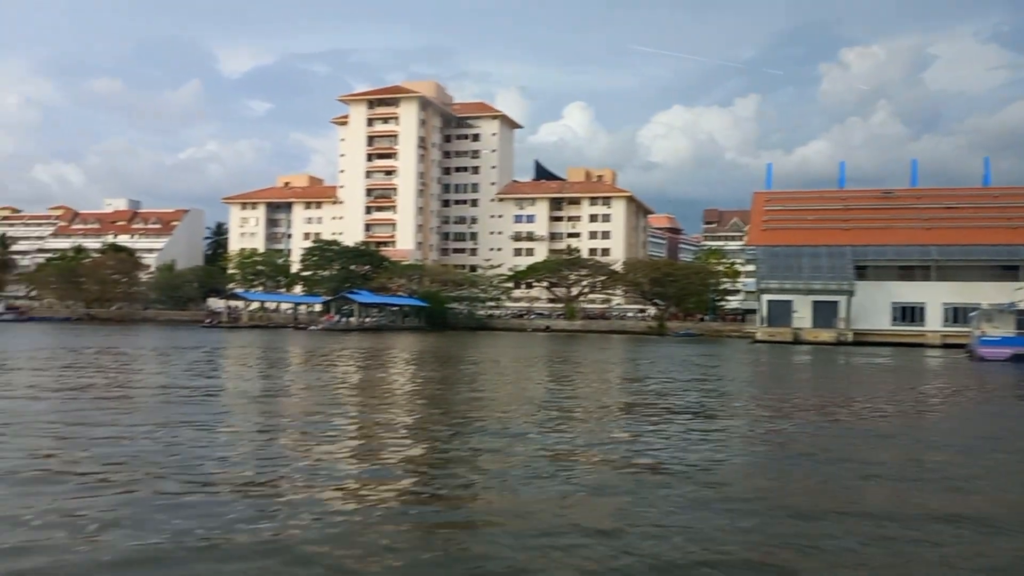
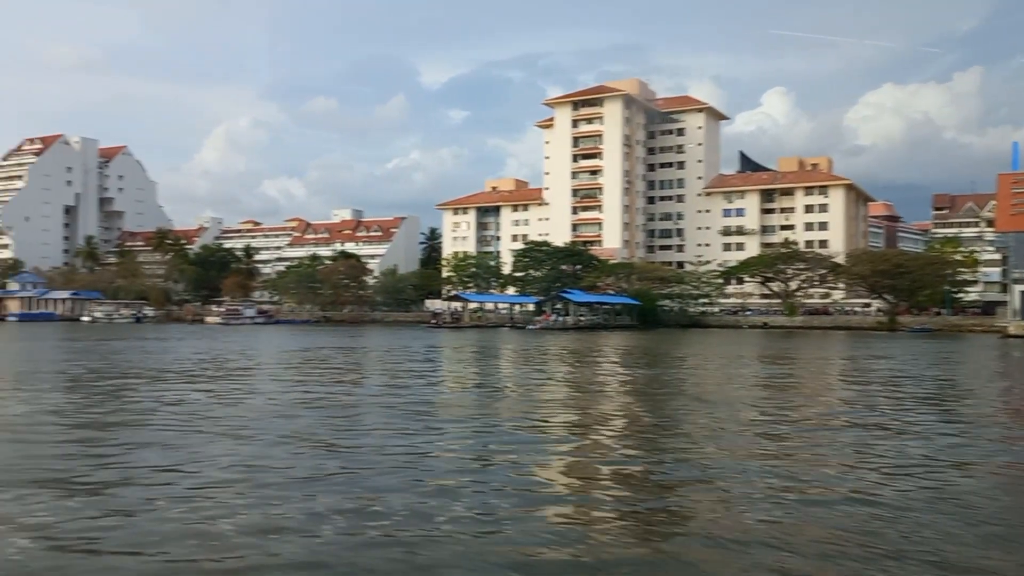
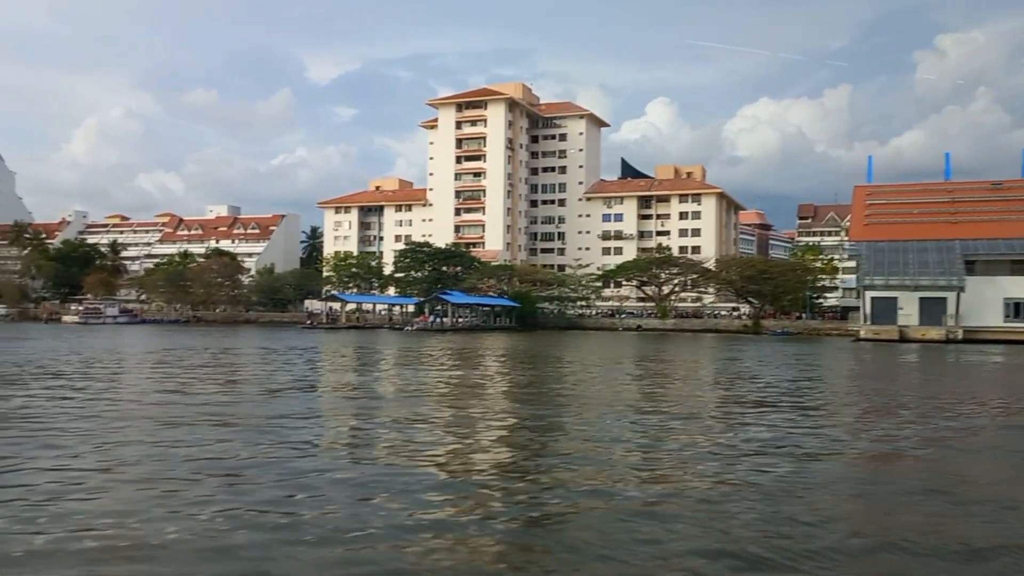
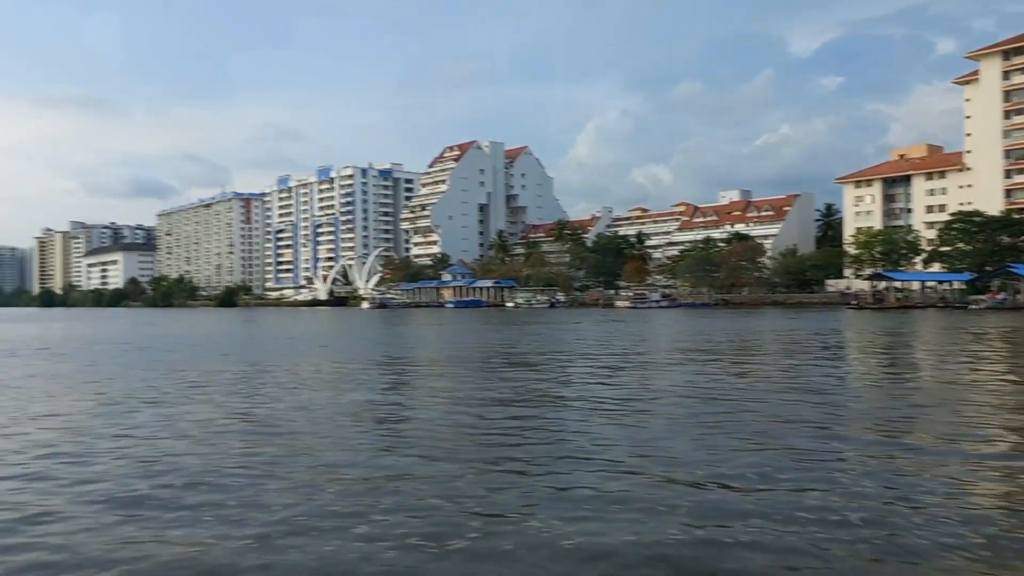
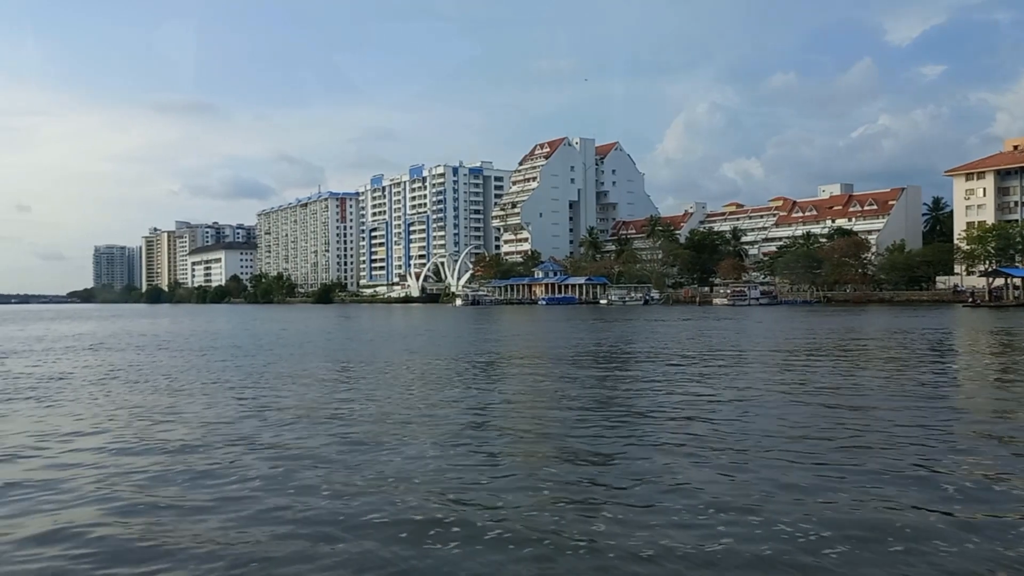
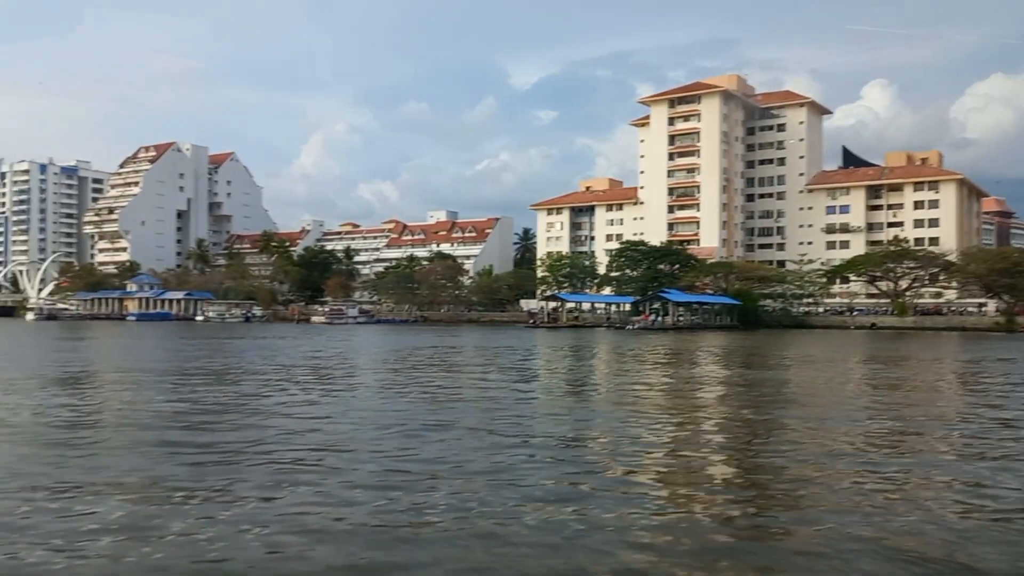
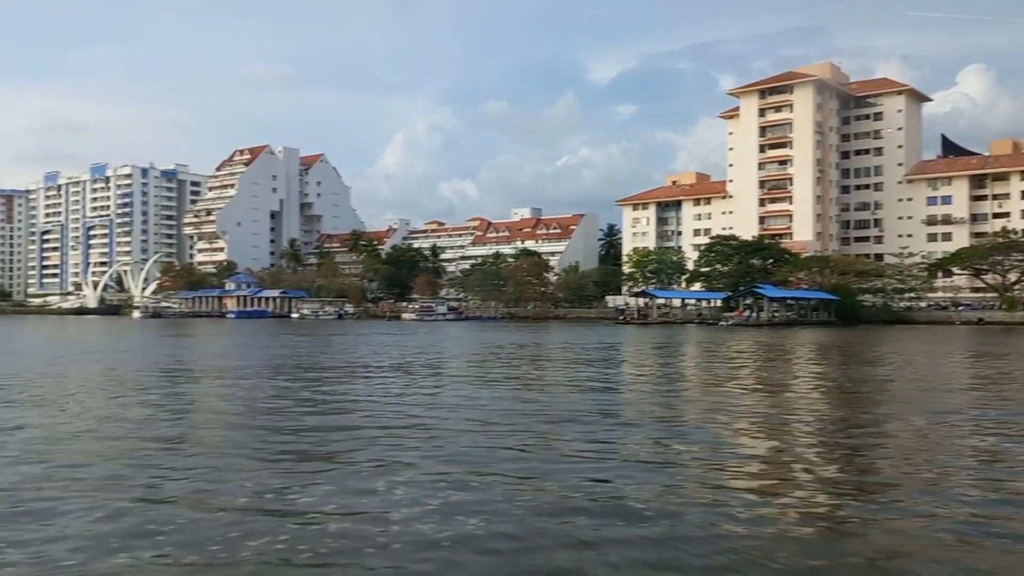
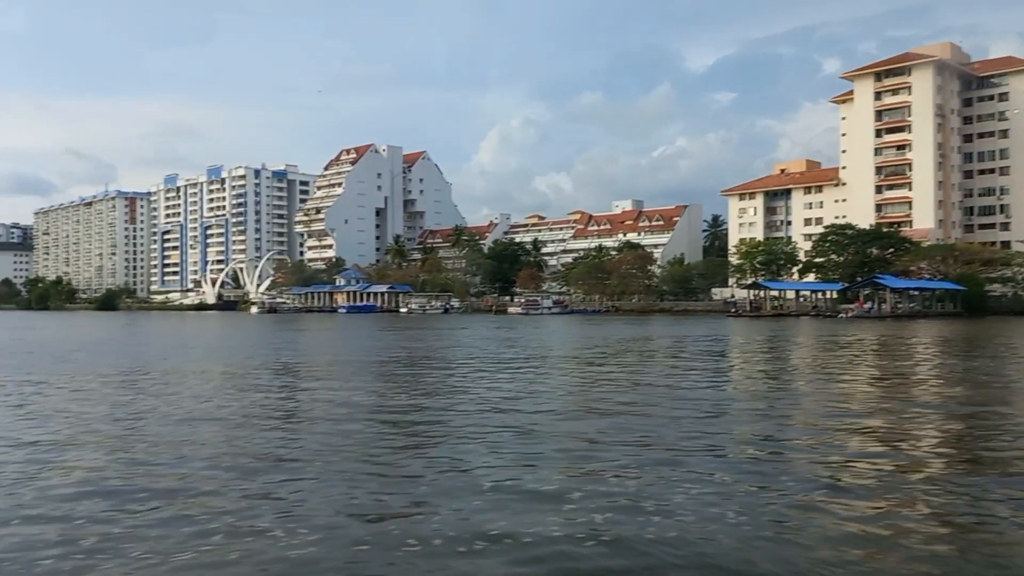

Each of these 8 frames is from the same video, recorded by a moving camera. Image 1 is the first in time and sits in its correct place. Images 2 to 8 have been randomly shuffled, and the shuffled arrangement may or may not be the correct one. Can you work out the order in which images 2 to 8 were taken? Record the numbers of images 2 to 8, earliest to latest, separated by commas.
3, 2, 6, 7, 8, 4, 5
